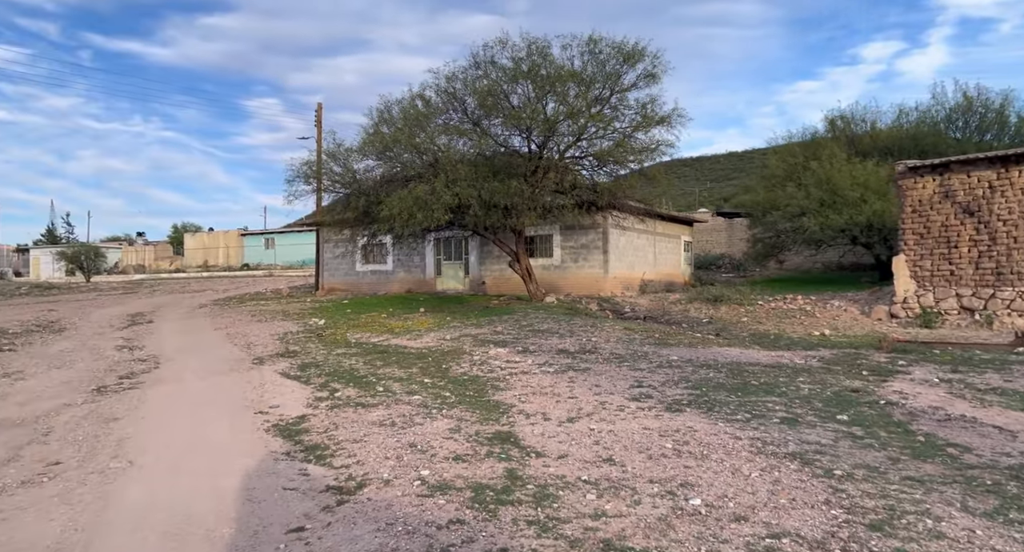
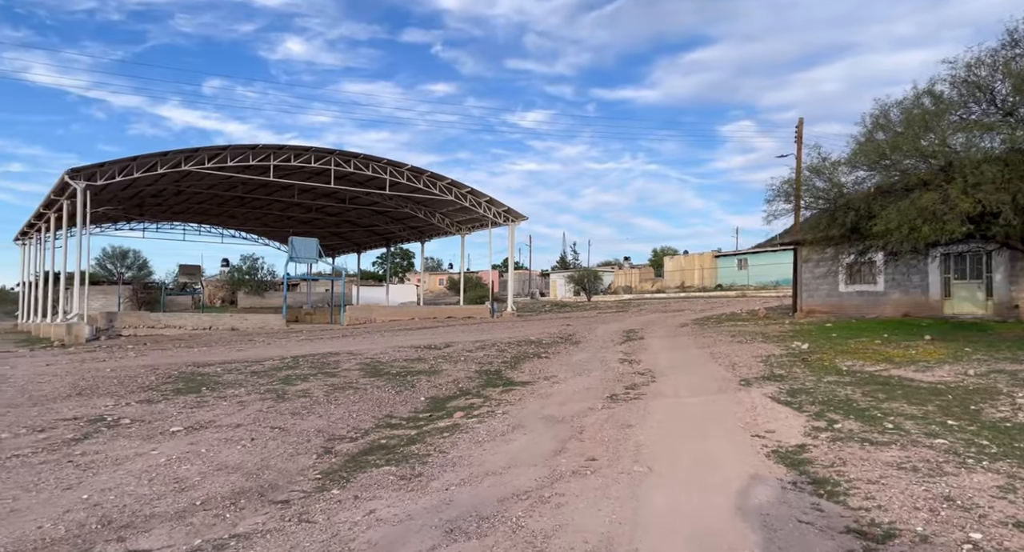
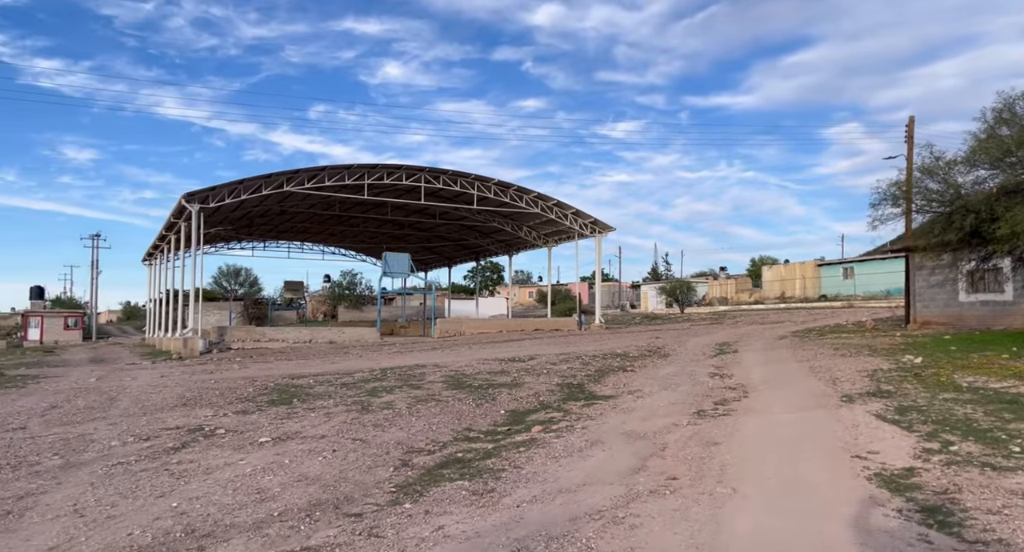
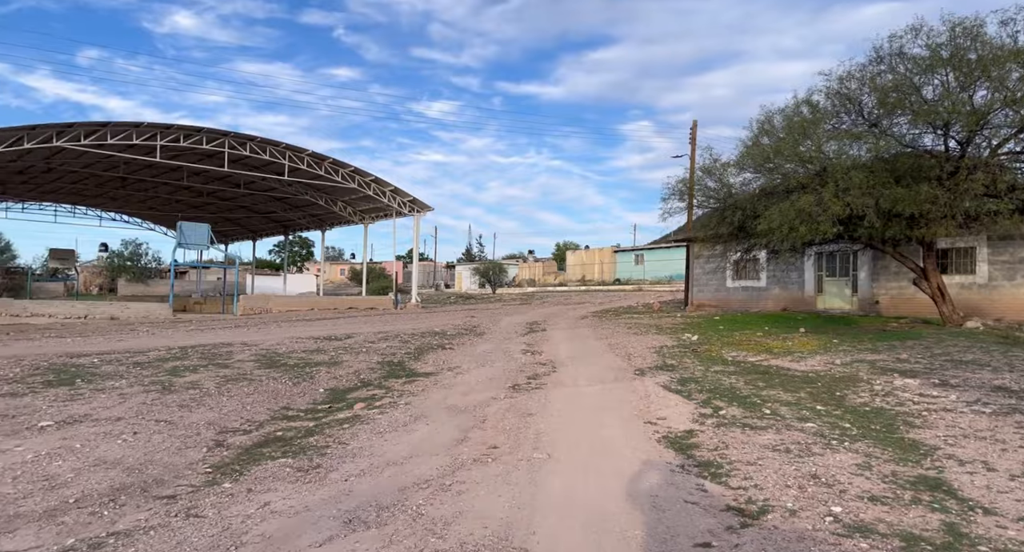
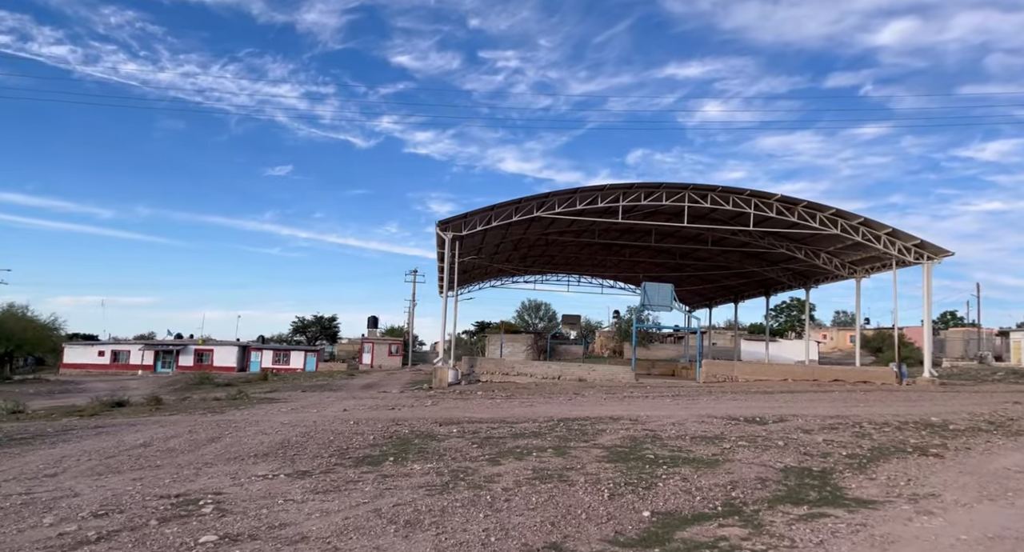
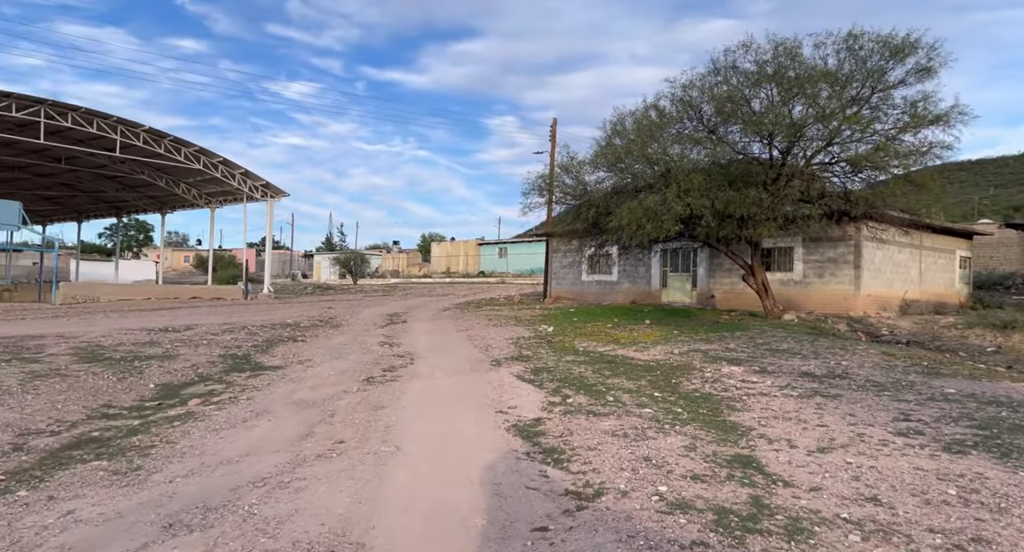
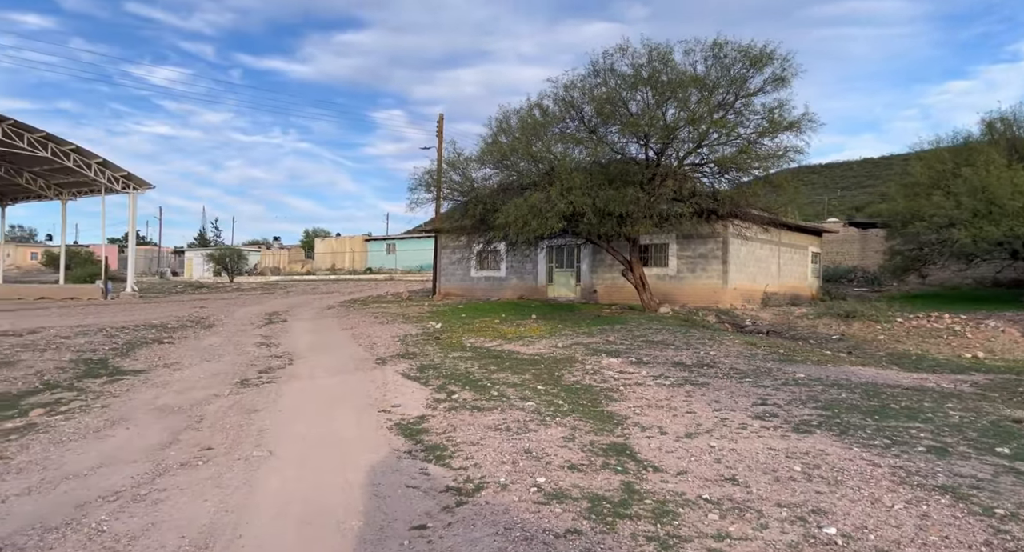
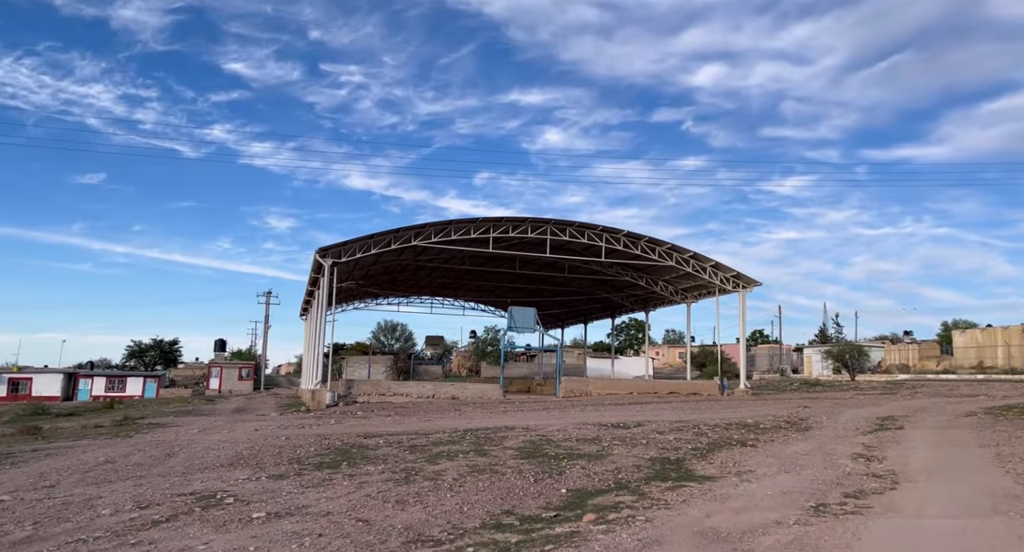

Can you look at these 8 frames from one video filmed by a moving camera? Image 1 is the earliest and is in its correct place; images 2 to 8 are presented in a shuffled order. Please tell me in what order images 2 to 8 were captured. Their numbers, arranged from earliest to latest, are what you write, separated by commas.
7, 6, 4, 2, 3, 8, 5
